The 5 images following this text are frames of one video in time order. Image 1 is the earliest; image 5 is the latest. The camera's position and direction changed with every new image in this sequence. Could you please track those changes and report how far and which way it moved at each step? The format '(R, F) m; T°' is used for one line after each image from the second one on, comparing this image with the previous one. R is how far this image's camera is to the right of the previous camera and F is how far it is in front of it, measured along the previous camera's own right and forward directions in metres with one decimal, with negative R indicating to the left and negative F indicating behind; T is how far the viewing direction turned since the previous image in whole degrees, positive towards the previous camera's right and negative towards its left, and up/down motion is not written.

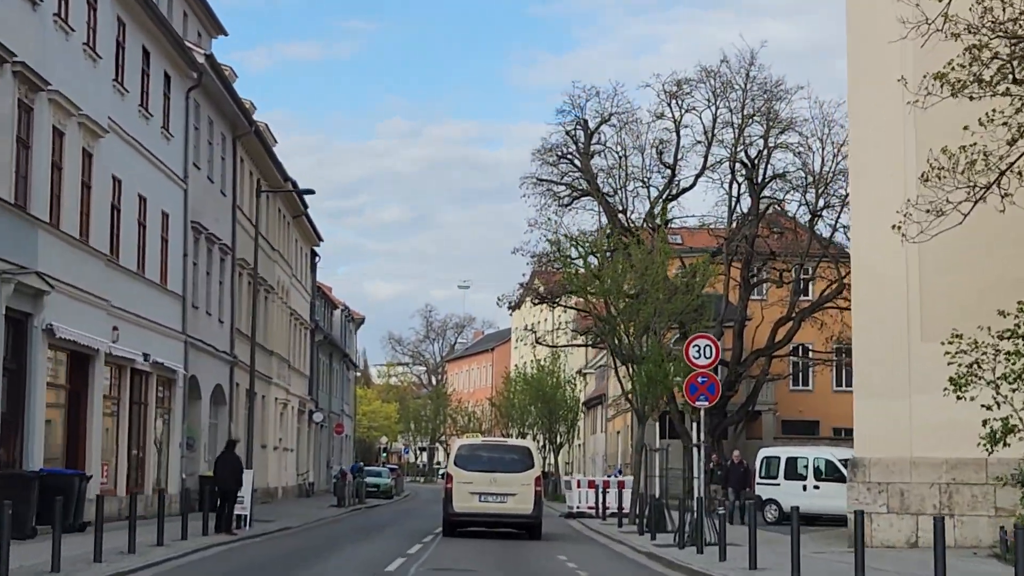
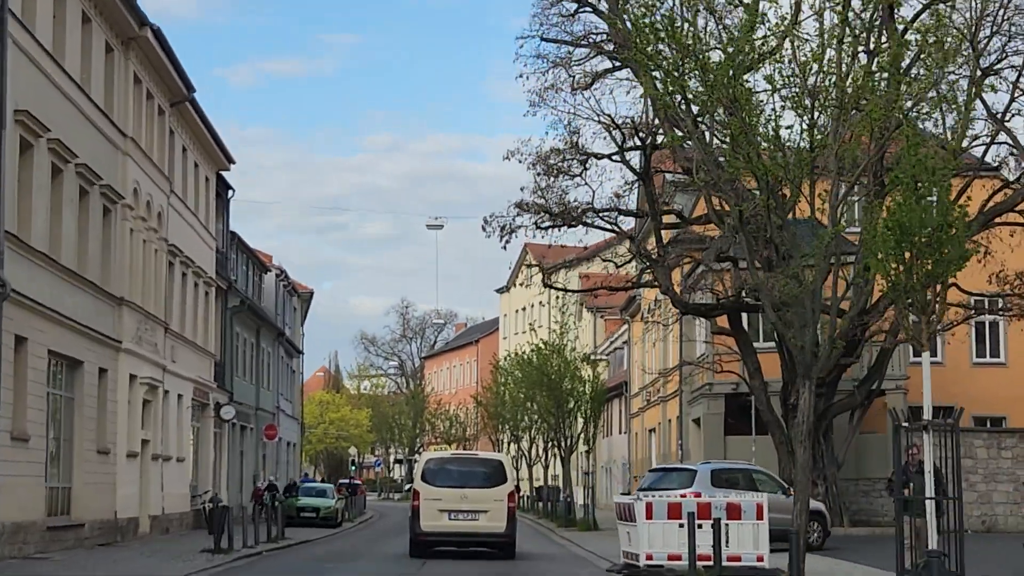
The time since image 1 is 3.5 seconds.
(-0.3, +18.2) m; +1°
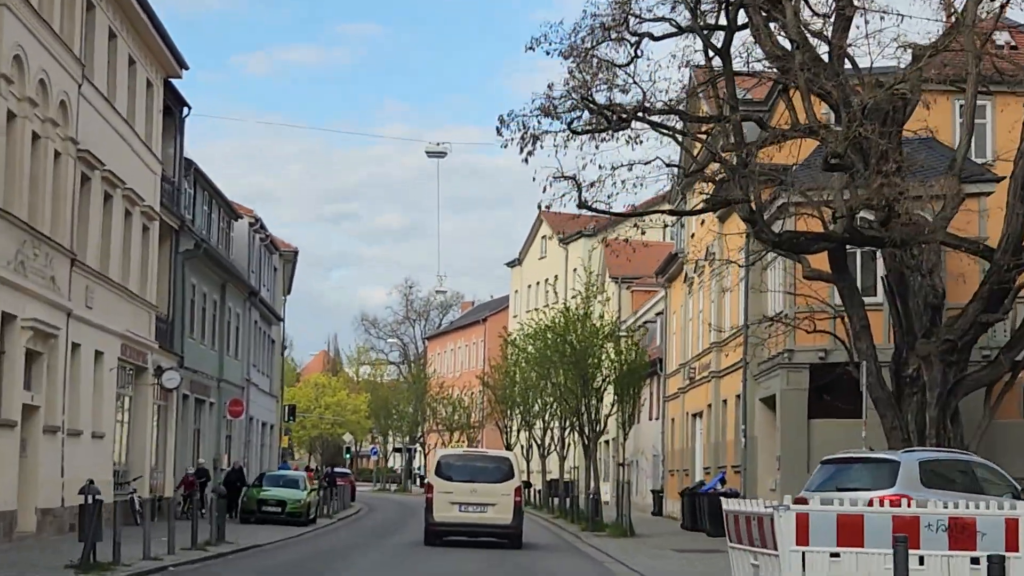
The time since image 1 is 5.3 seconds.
(-0.3, +8.7) m; 0°
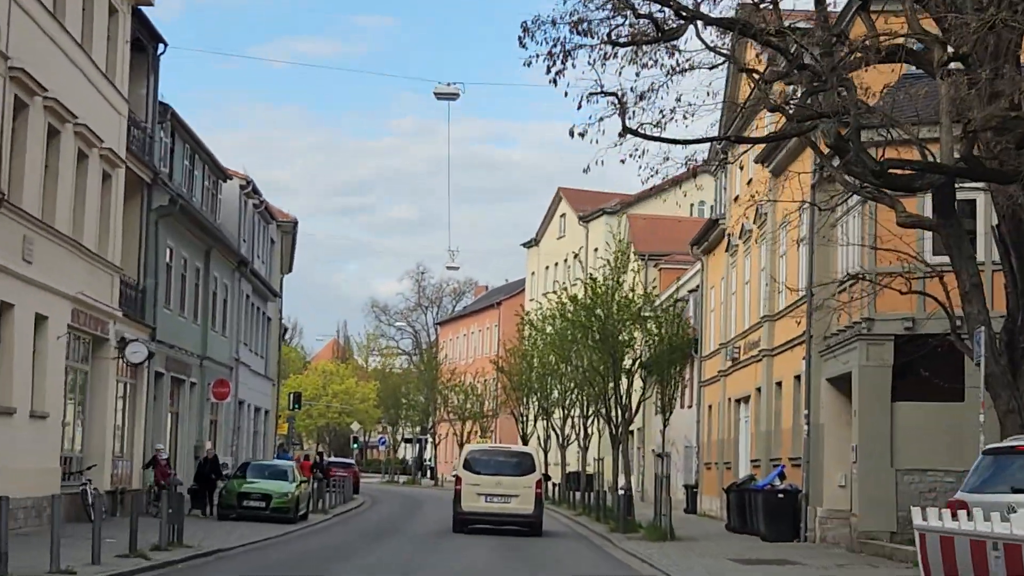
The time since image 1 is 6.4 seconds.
(-0.2, +4.8) m; -1°
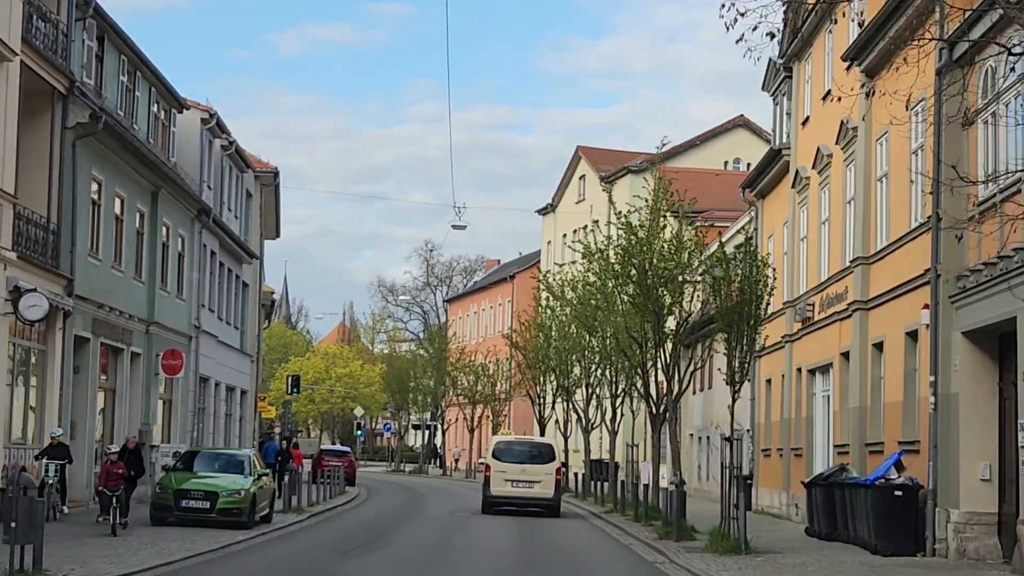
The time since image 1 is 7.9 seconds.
(-0.1, +7.1) m; -1°
